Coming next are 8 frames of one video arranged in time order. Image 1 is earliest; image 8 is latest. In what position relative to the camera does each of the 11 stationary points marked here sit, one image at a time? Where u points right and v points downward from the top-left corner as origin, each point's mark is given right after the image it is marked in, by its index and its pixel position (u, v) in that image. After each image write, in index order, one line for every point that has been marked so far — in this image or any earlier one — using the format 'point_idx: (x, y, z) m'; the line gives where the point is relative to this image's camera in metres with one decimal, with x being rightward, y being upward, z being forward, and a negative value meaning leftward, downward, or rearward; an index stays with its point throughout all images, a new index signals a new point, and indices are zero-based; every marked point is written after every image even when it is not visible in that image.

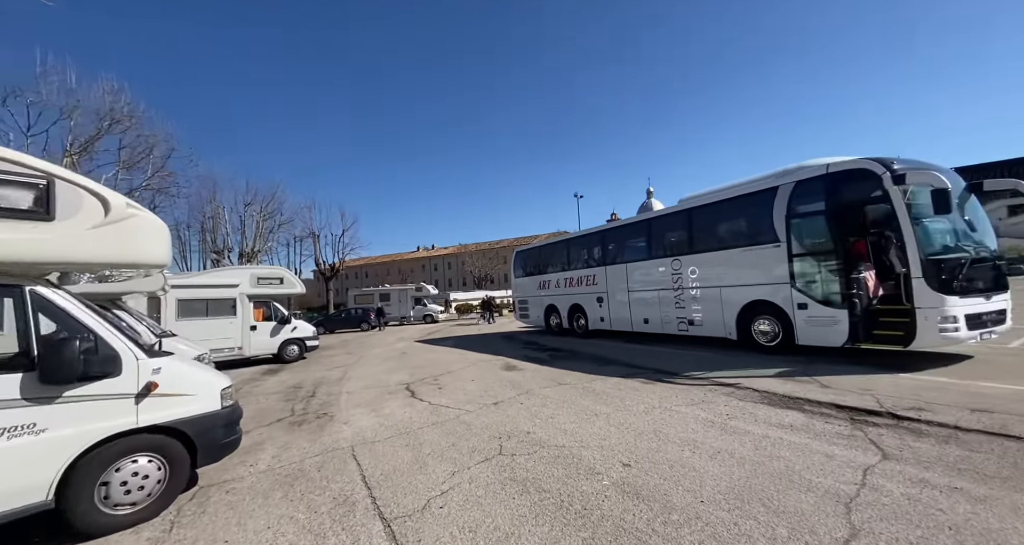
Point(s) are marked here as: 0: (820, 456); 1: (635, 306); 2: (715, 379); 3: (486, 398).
0: (+2.9, -1.6, +4.4) m
1: (+3.2, -0.8, +11.7) m
2: (+3.4, -1.7, +7.5) m
3: (-0.4, -2.0, +7.3) m
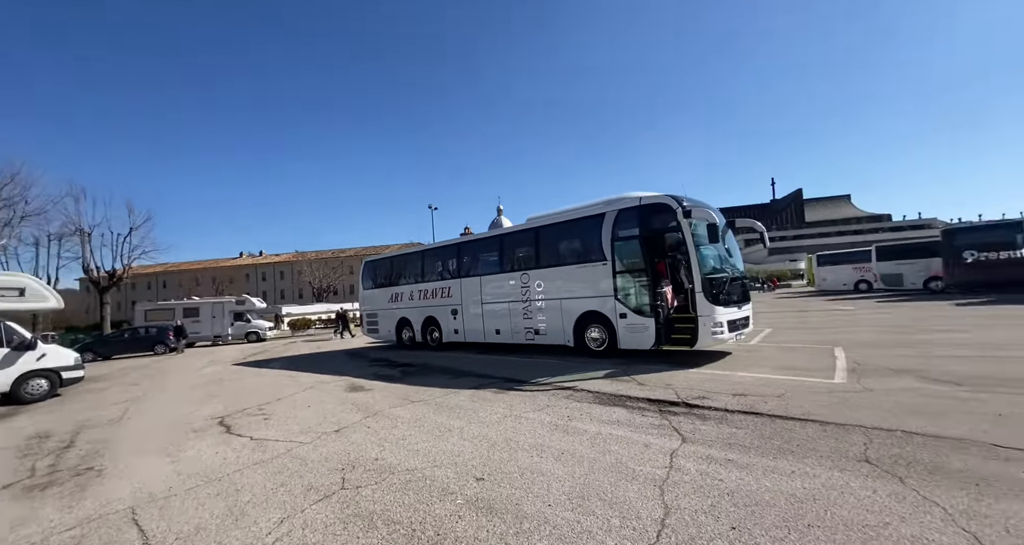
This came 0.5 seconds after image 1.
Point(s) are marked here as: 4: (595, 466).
0: (+1.4, -1.7, +4.6) m
1: (-0.5, -1.1, +11.7) m
2: (+1.0, -1.9, +7.7) m
3: (-2.6, -2.1, +6.4) m
4: (+0.9, -1.8, +4.3) m
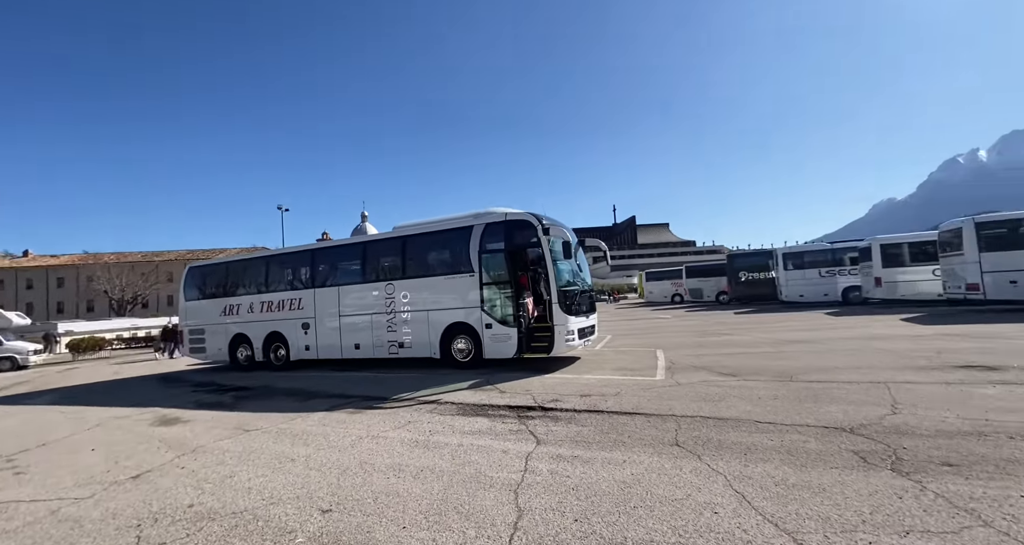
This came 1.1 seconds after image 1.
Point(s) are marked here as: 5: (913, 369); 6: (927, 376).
0: (-0.1, -1.9, +4.8) m
1: (-4.0, -1.4, +10.9) m
2: (-1.5, -2.1, +7.6) m
3: (-4.4, -2.3, +5.2) m
4: (-0.5, -1.9, +4.2) m
5: (+6.6, -1.5, +7.0) m
6: (+6.2, -1.5, +6.5) m
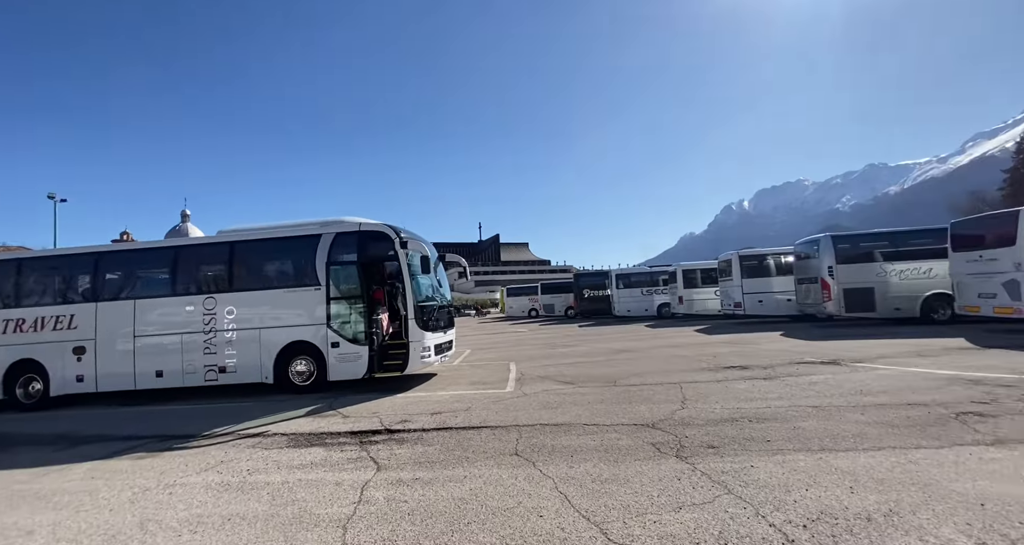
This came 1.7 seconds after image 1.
0: (-1.8, -2.0, +4.3) m
1: (-7.6, -1.7, +8.8) m
2: (-4.0, -2.3, +6.5) m
3: (-6.0, -2.4, +3.3) m
4: (-2.0, -2.0, +3.7) m
5: (+3.8, -1.8, +8.7) m
6: (+3.6, -1.8, +8.1) m
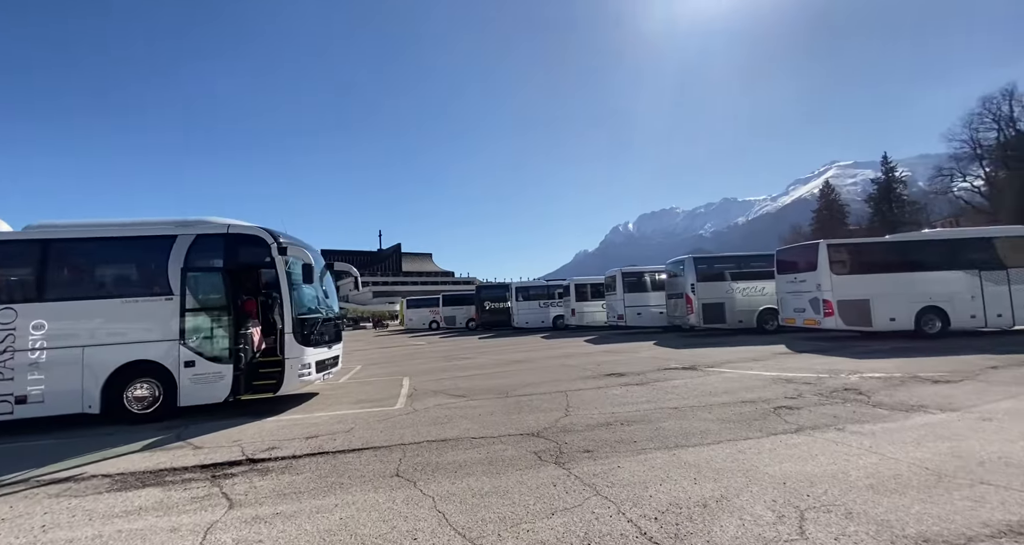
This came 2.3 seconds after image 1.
0: (-2.9, -2.1, +3.7) m
1: (-9.6, -1.8, +6.7) m
2: (-5.6, -2.4, +5.3) m
3: (-6.7, -2.3, +1.7) m
4: (-2.9, -2.1, +3.1) m
5: (+1.5, -2.2, +9.3) m
6: (+1.4, -2.1, +8.7) m
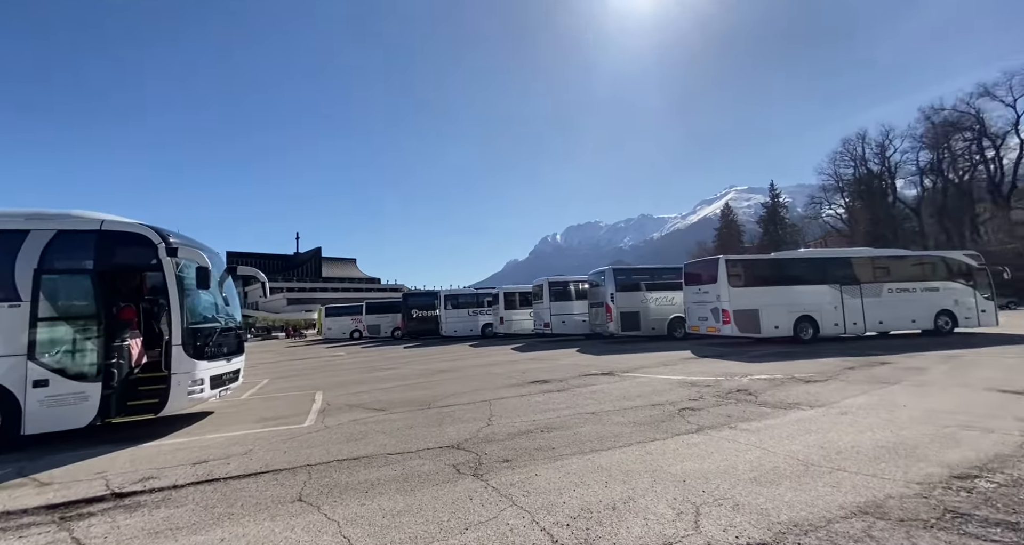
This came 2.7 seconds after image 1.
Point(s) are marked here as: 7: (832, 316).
0: (-3.5, -2.2, +3.1) m
1: (-10.6, -1.8, +4.9) m
2: (-6.4, -2.4, +4.2) m
3: (-6.9, -2.3, +0.5) m
4: (-3.4, -2.1, +2.5) m
5: (-0.2, -2.4, +9.4) m
6: (-0.1, -2.3, +8.8) m
7: (+12.7, -1.6, +18.1) m
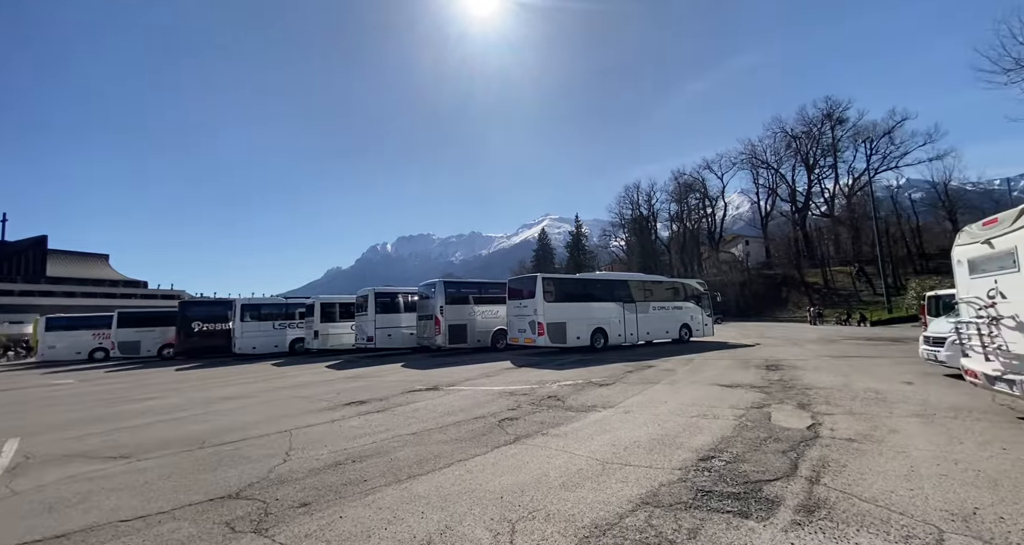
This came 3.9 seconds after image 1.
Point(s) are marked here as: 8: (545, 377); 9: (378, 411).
0: (-4.4, -2.0, +1.1) m
1: (-11.6, -1.4, +0.2) m
2: (-7.5, -2.2, +1.1) m
3: (-6.6, -1.9, -2.6) m
4: (-4.1, -2.0, +0.6) m
5: (-3.7, -2.5, +8.2) m
6: (-3.3, -2.4, +7.6) m
7: (+5.0, -2.5, +21.1) m
8: (+0.9, -3.0, +13.1) m
9: (-2.5, -2.5, +8.2) m
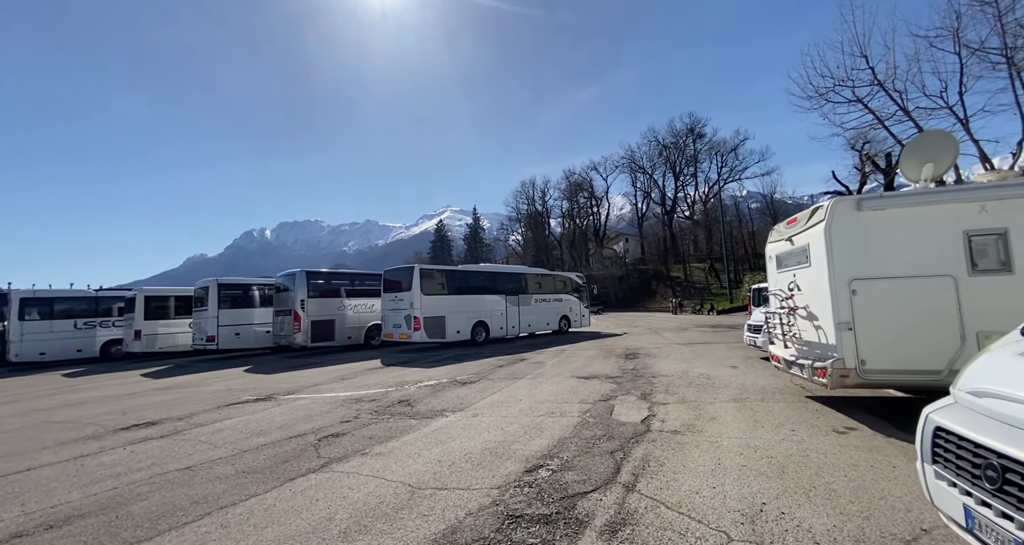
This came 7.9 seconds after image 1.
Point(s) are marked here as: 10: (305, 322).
0: (-5.3, -2.0, -0.8) m
1: (-12.1, -1.4, -3.4) m
2: (-8.3, -2.2, -1.6) m
3: (-6.5, -2.0, -4.9) m
4: (-4.8, -2.0, -1.3) m
5: (-6.2, -2.4, +6.3) m
6: (-5.8, -2.3, +5.8) m
7: (-0.7, -2.2, +20.8) m
8: (-2.8, -2.8, +12.1) m
9: (-5.0, -2.4, +6.5) m
10: (-8.9, -2.1, +18.6) m
